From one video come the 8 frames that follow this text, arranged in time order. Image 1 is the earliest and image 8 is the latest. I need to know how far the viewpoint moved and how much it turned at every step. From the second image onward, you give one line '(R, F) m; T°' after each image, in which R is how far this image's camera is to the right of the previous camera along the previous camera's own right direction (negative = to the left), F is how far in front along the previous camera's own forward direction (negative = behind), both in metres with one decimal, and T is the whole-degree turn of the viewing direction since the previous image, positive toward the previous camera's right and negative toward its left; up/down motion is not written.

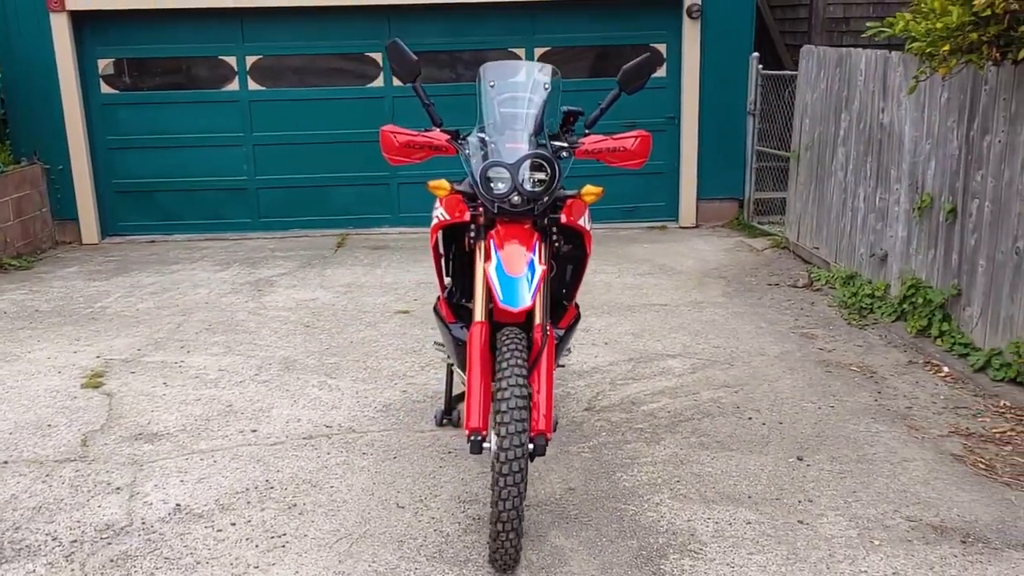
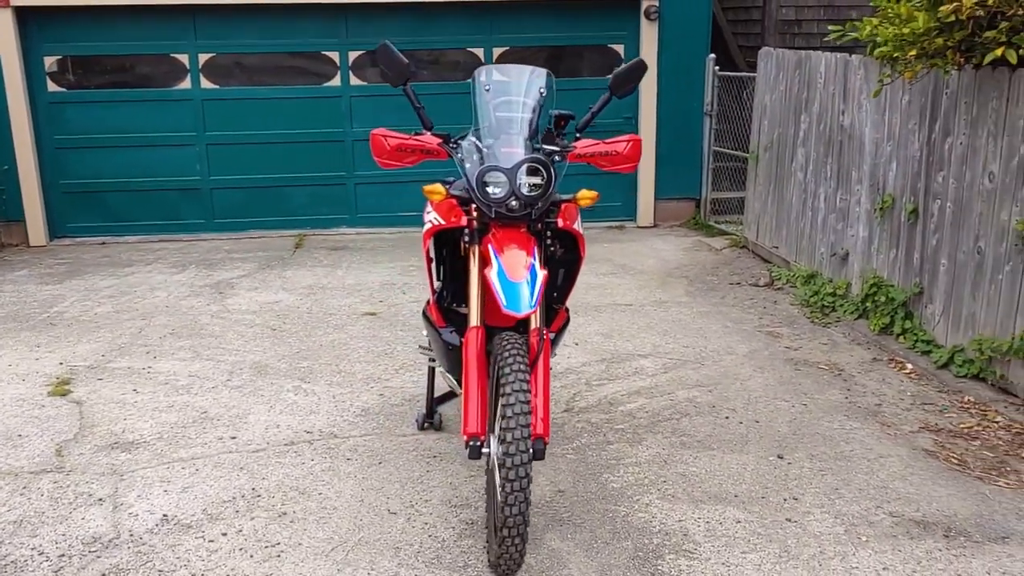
(-0.1, 0.0) m; +3°
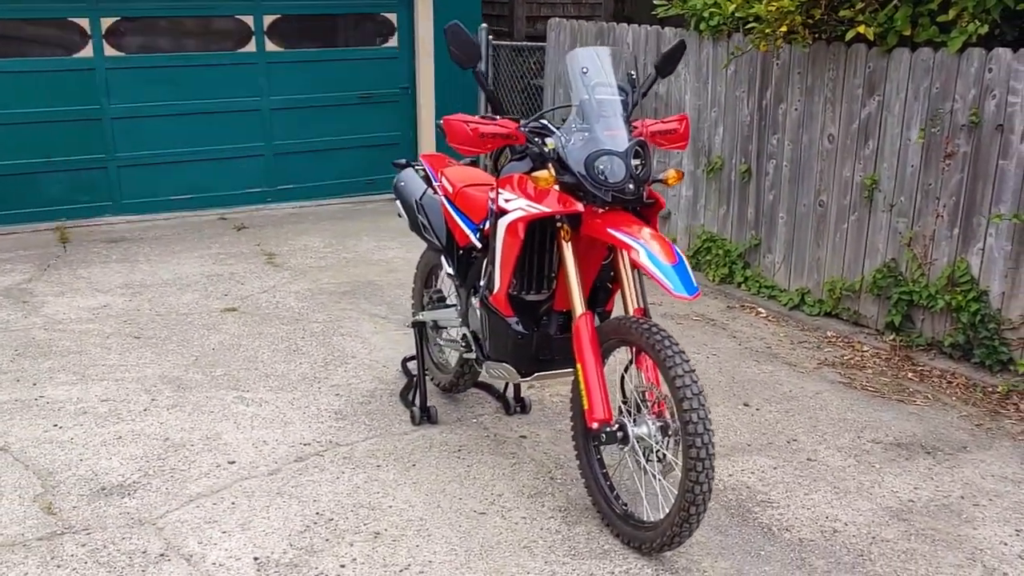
(-1.2, +0.3) m; +19°
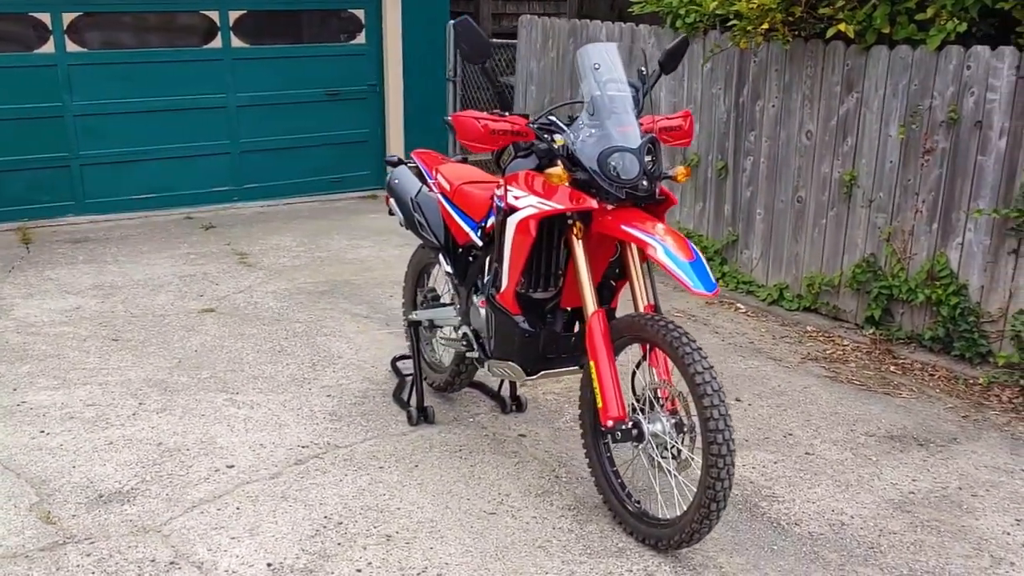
(-0.2, 0.0) m; +3°
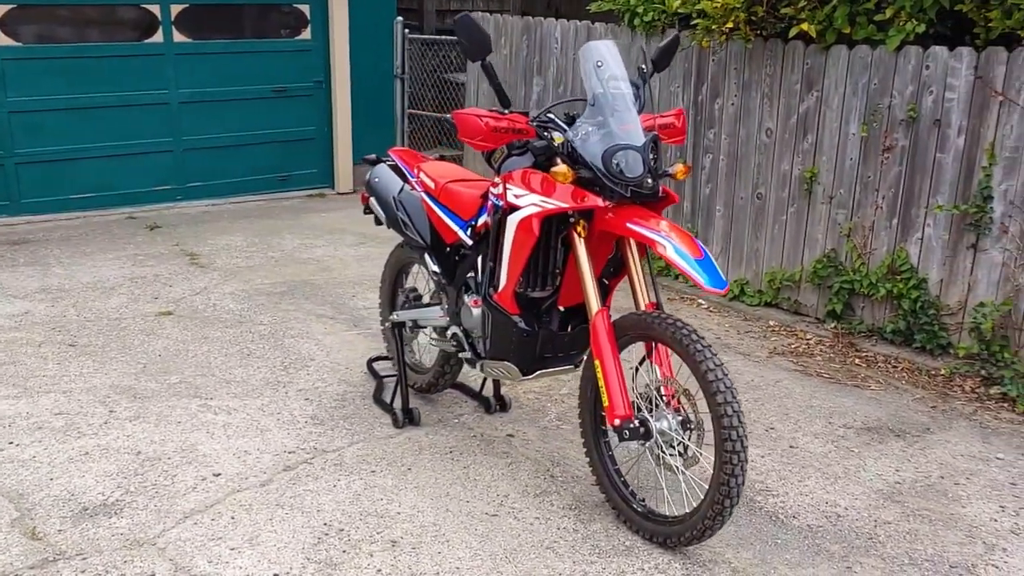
(-0.2, 0.0) m; +4°
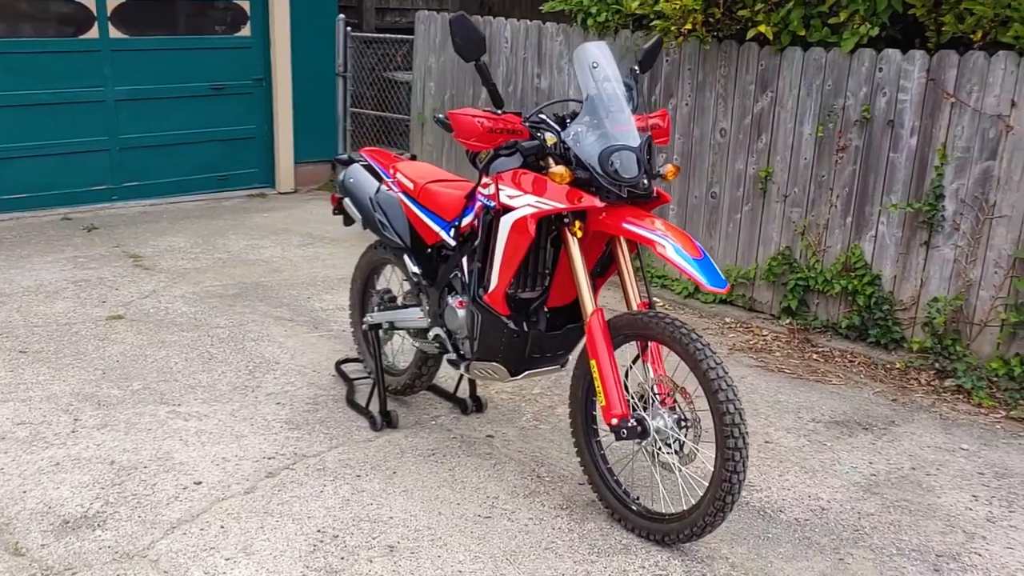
(-0.2, 0.0) m; +4°
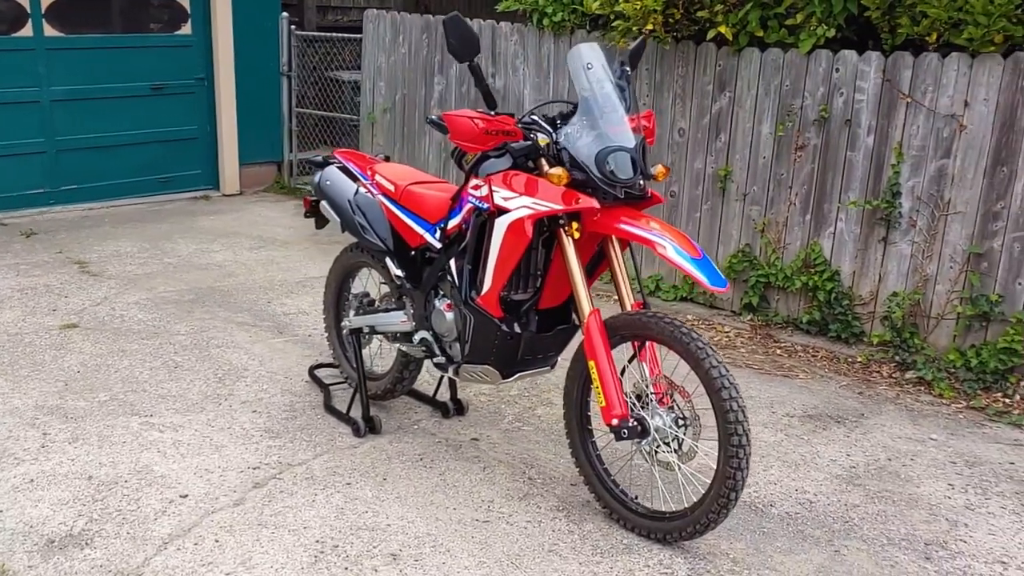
(-0.2, 0.0) m; +4°
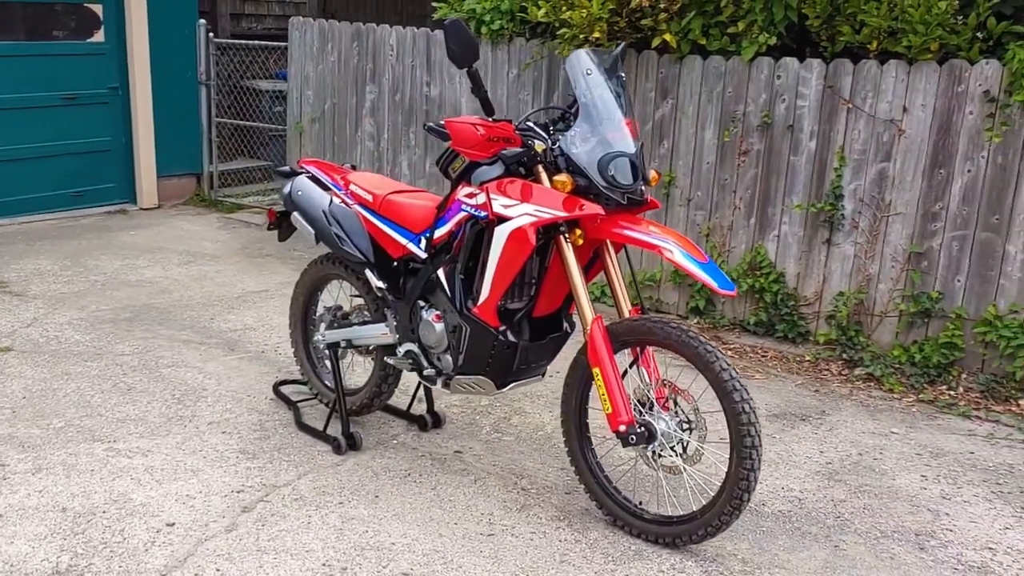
(-0.3, 0.0) m; +6°
